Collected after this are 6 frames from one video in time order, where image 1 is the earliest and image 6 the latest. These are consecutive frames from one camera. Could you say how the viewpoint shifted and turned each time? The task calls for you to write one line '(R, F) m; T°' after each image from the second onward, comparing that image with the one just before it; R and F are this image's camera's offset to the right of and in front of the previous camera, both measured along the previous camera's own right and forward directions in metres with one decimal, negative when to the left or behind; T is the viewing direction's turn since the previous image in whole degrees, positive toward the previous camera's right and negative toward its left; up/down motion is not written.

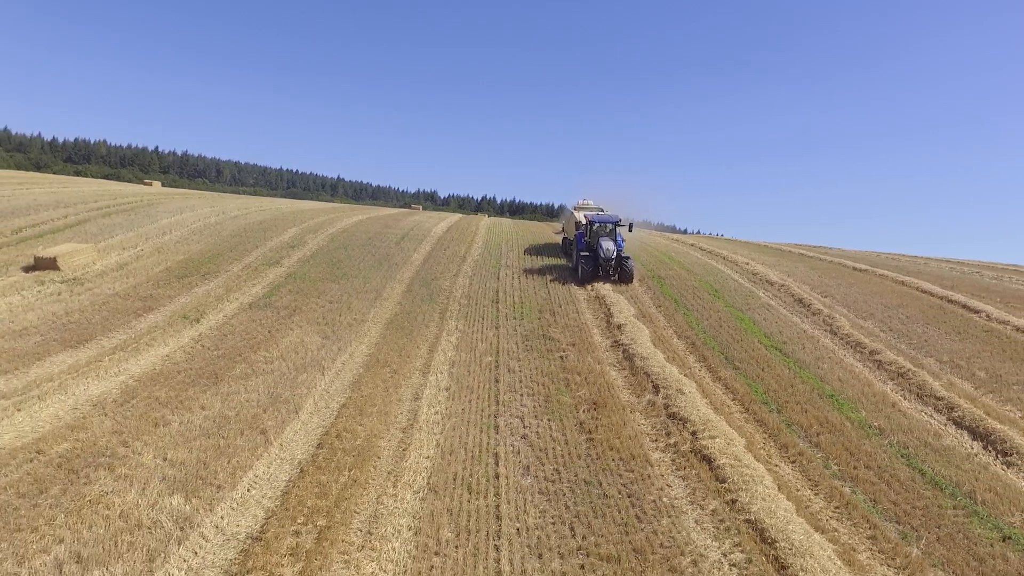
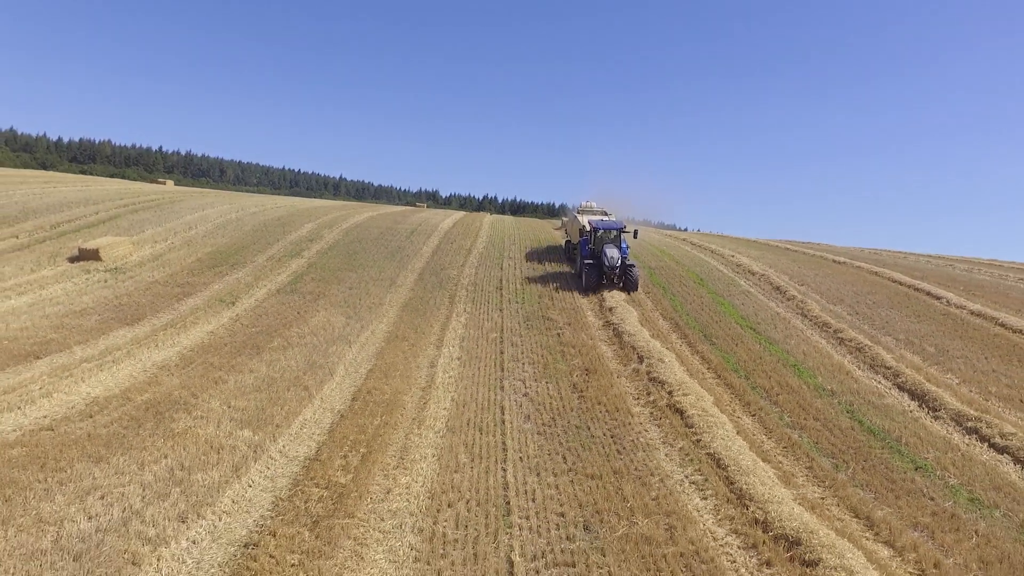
(0.0, -1.6) m; 0°
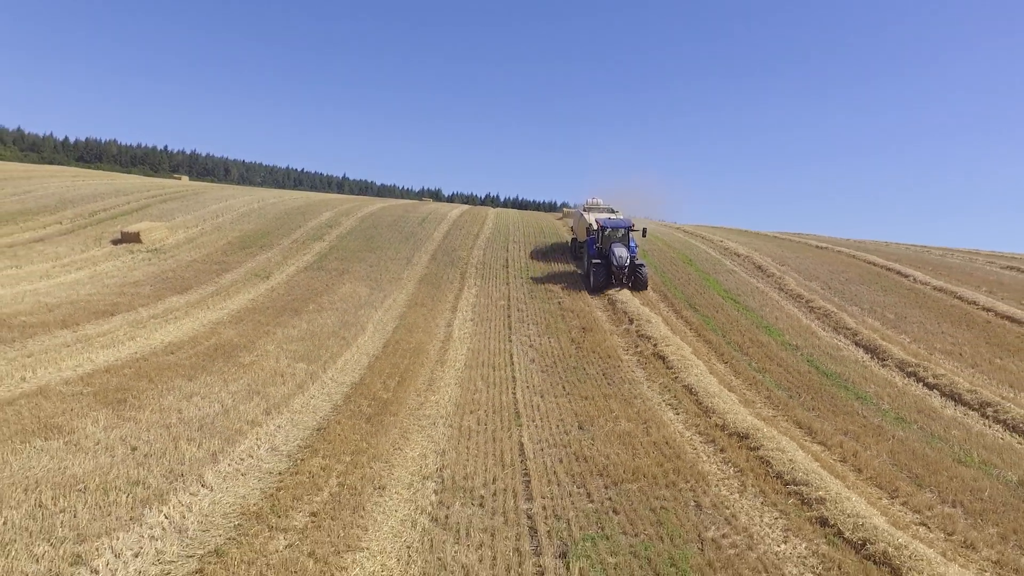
(-0.1, -1.7) m; 0°
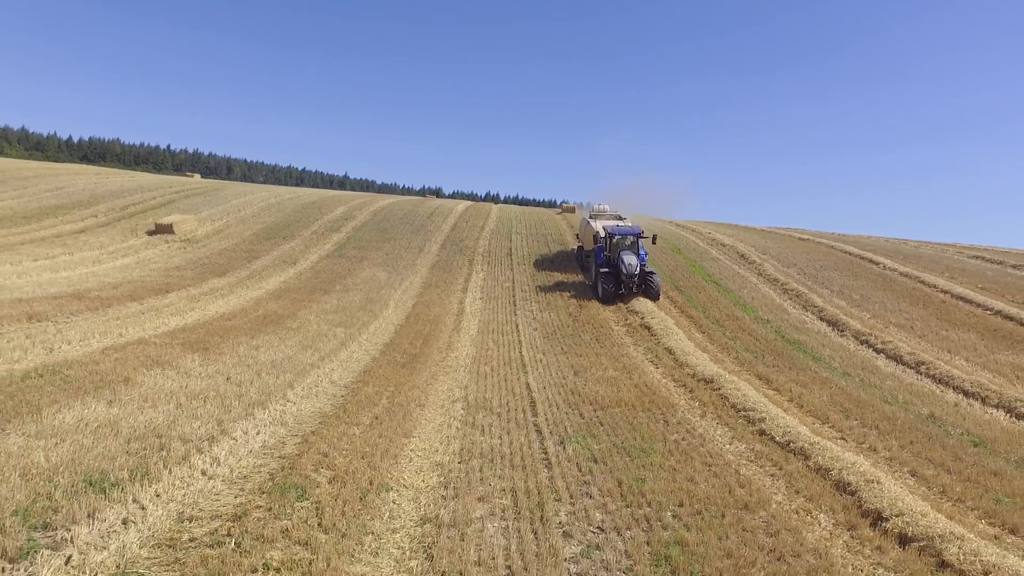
(-0.1, -1.7) m; 0°
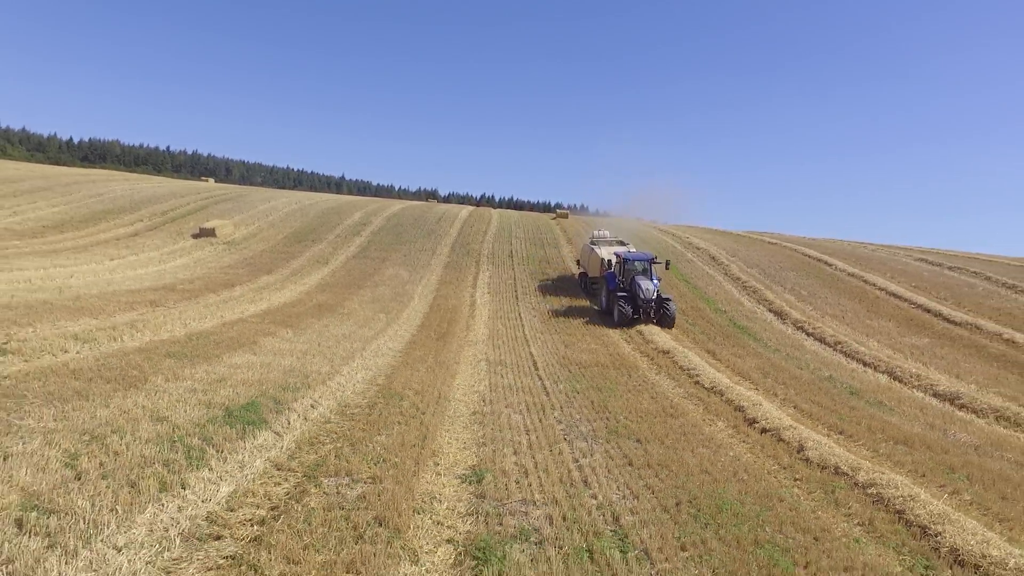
(-0.2, -3.1) m; 0°
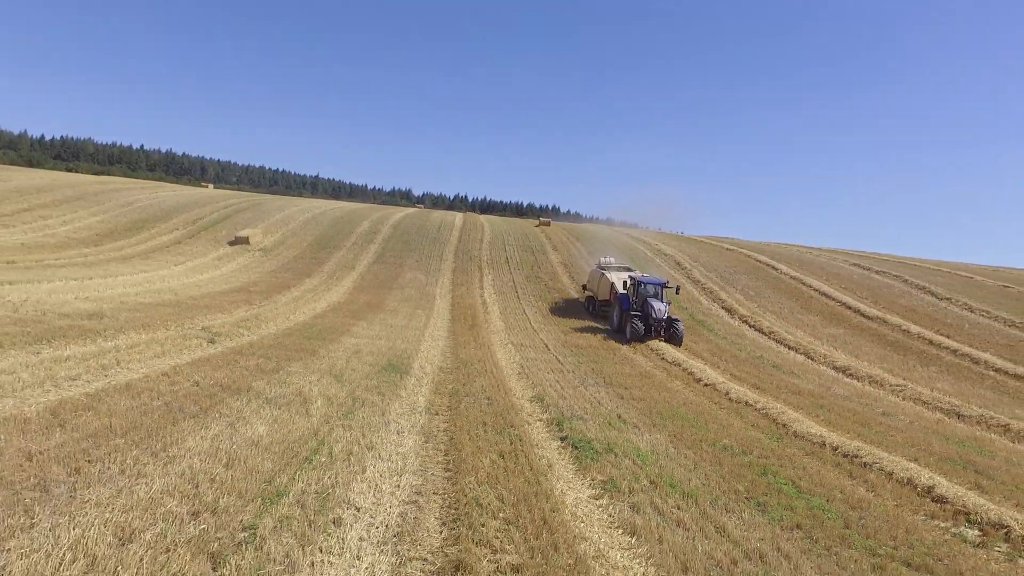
(-0.9, -4.1) m; +2°
